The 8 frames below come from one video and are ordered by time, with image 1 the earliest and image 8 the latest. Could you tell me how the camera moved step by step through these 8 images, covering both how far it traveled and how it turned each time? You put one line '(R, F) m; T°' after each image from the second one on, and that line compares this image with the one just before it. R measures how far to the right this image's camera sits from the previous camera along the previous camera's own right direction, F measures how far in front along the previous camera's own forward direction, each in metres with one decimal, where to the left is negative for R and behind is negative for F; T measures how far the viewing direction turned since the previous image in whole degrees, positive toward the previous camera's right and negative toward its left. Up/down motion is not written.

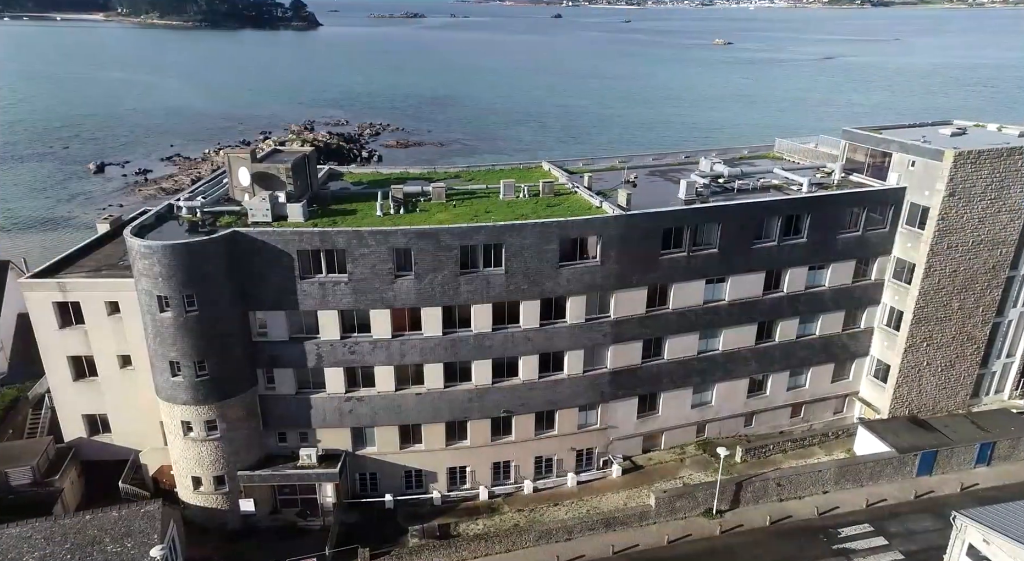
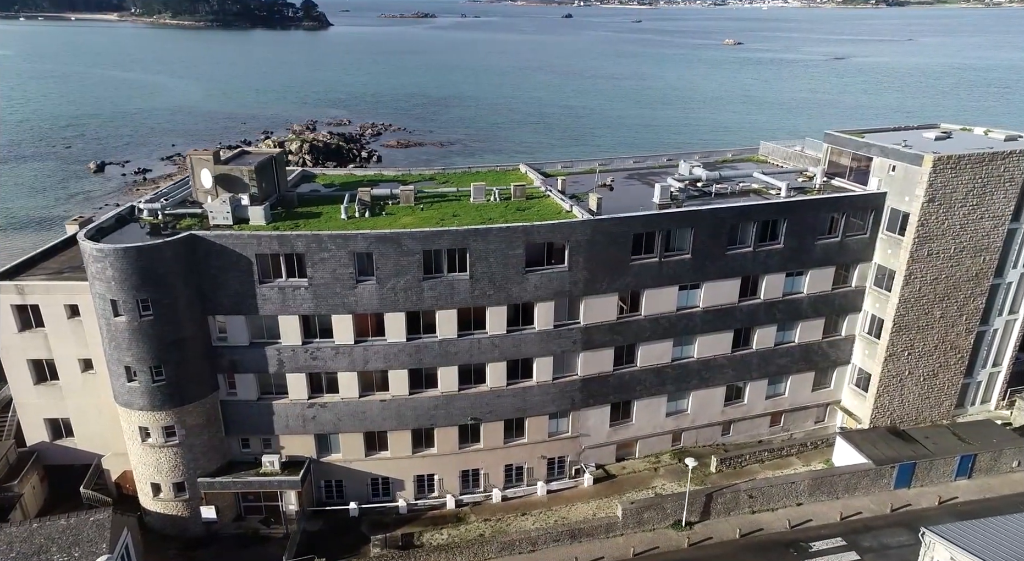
(+2.4, +0.8) m; -1°
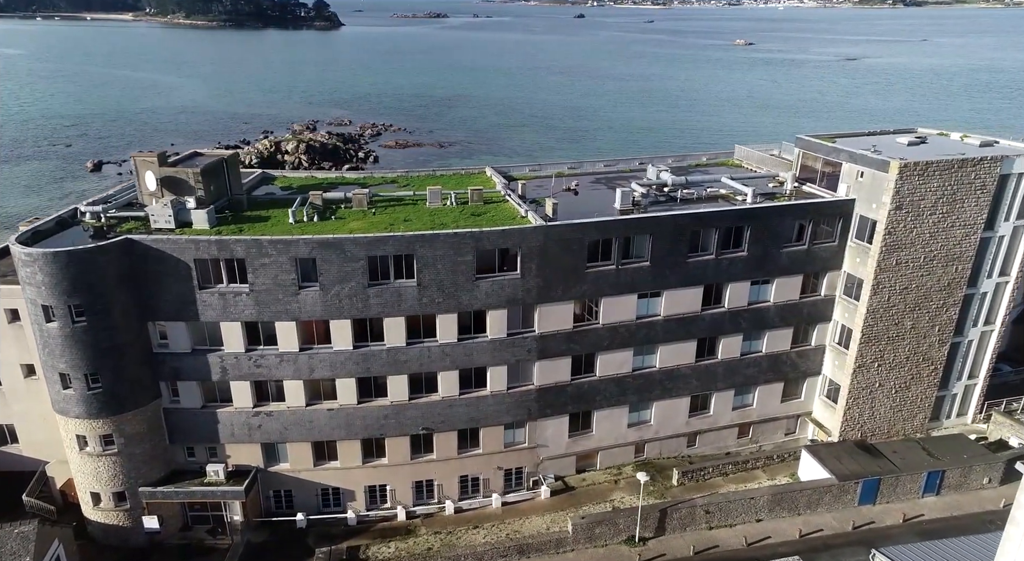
(+3.2, +1.1) m; -1°
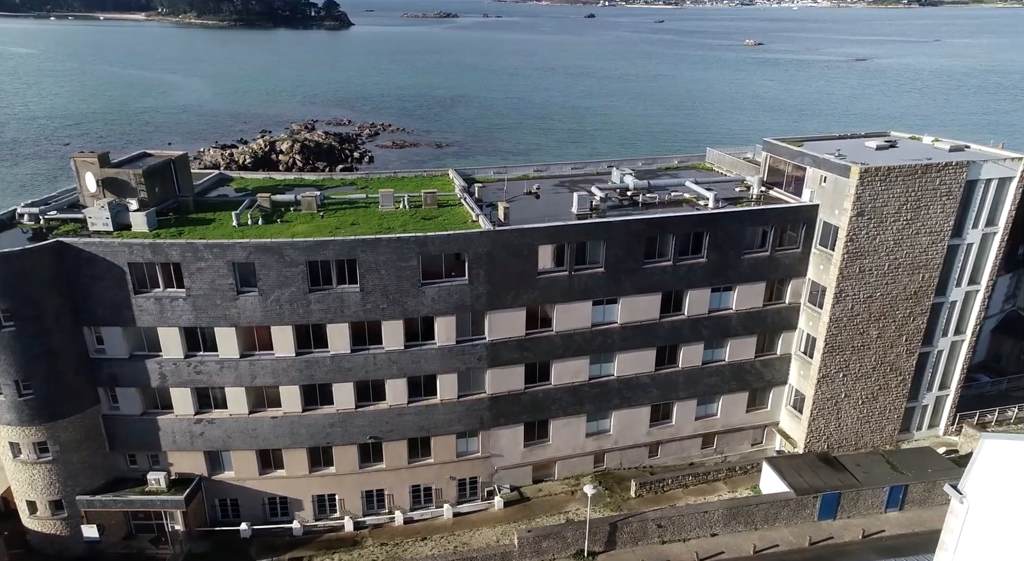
(+3.1, +1.0) m; 0°
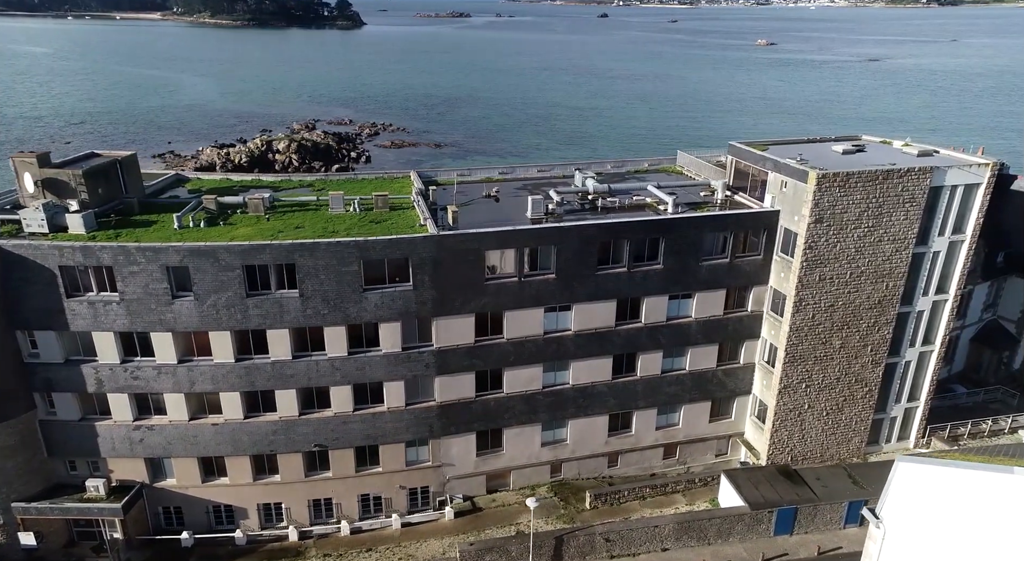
(+3.3, +1.0) m; -1°
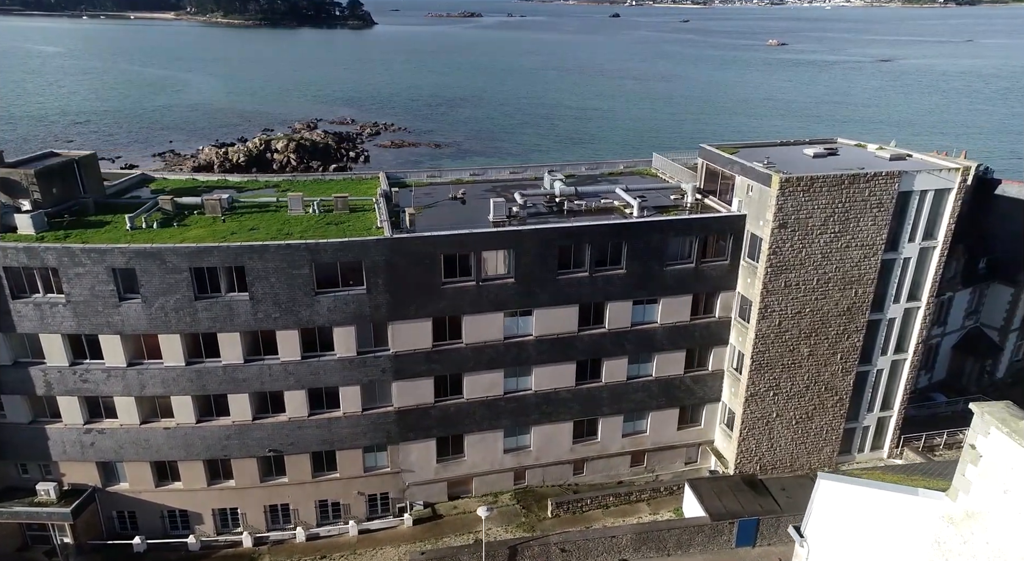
(+2.7, +0.7) m; -1°
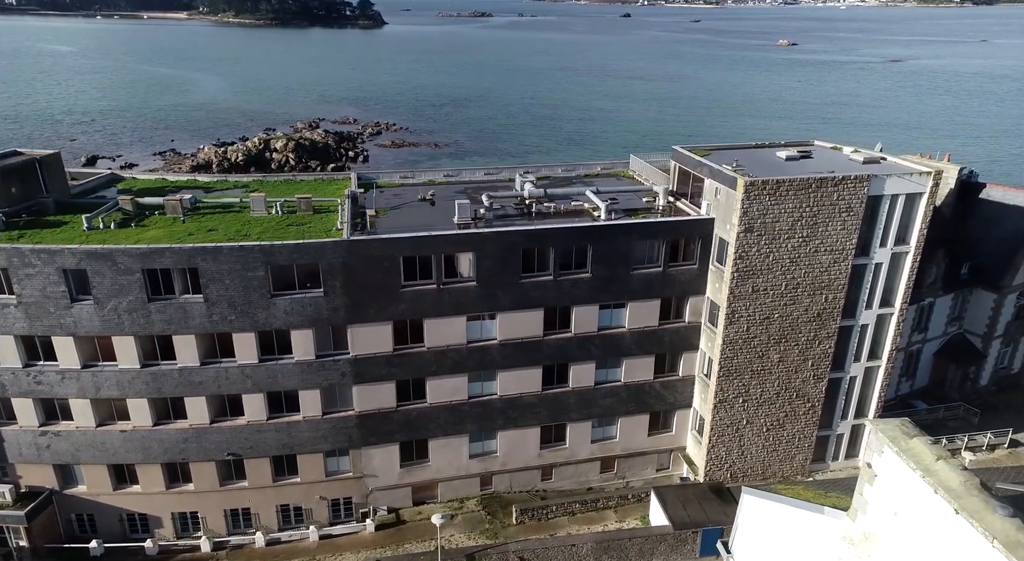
(+2.4, +0.6) m; -1°
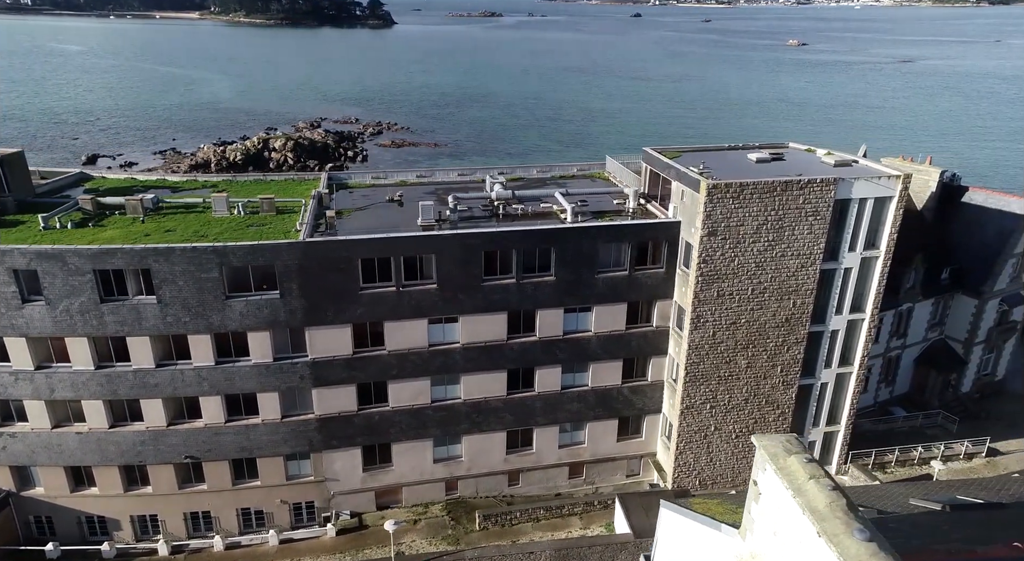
(+2.4, +0.6) m; -1°
